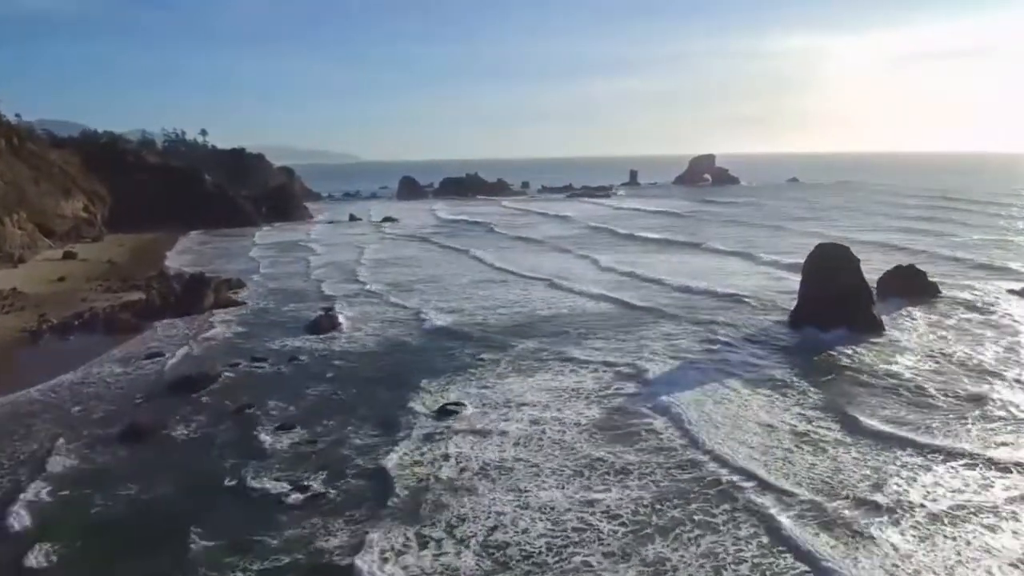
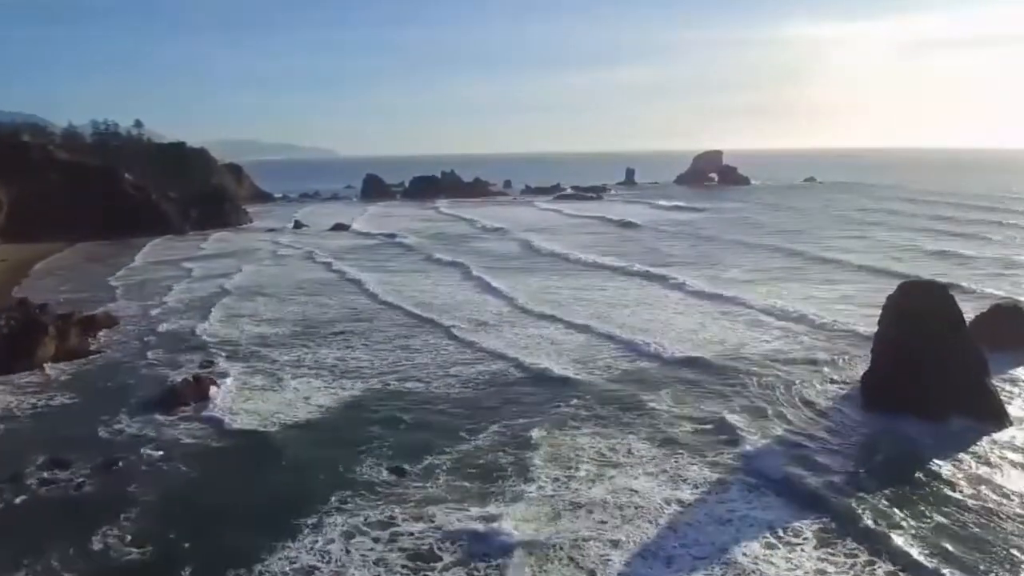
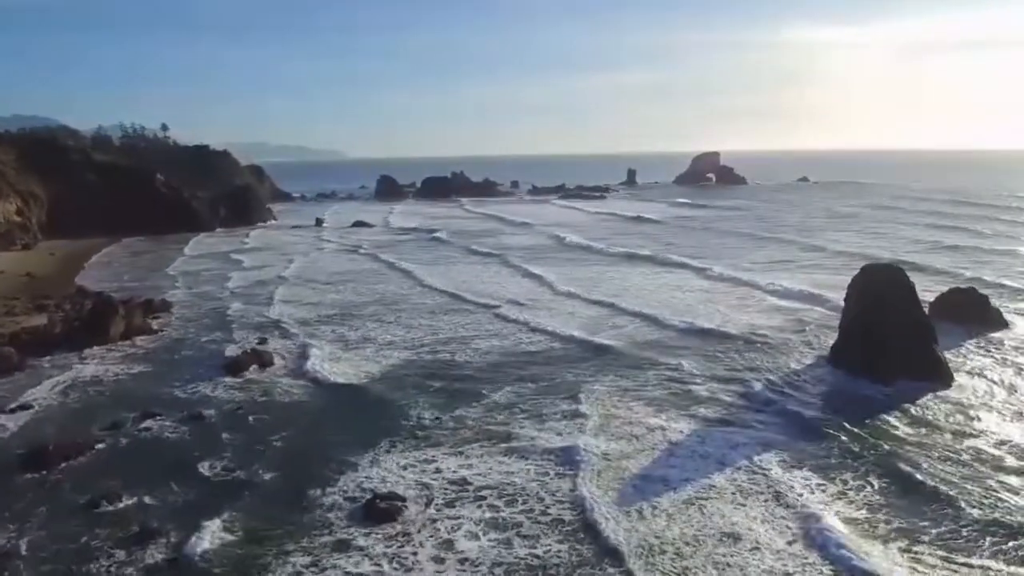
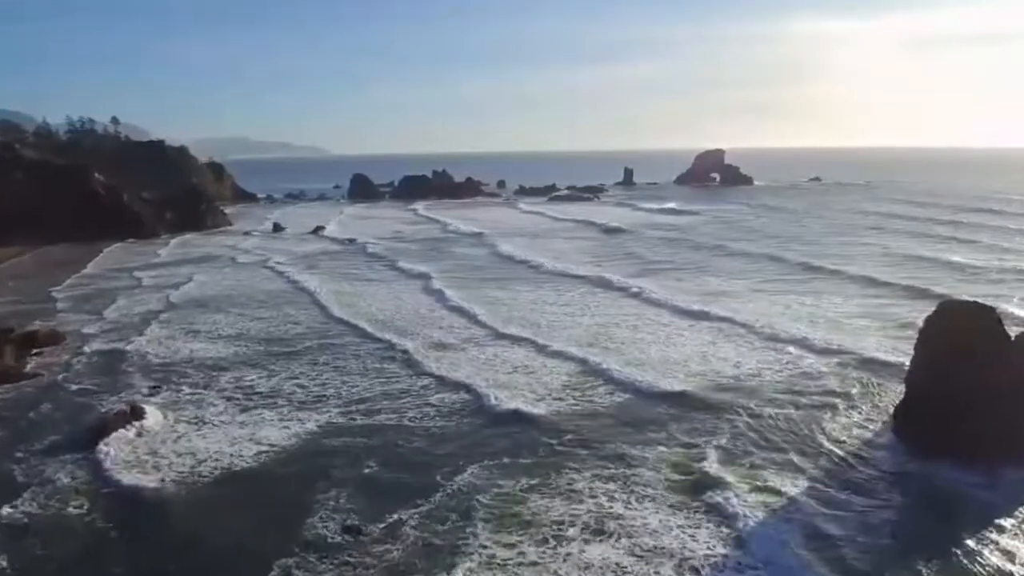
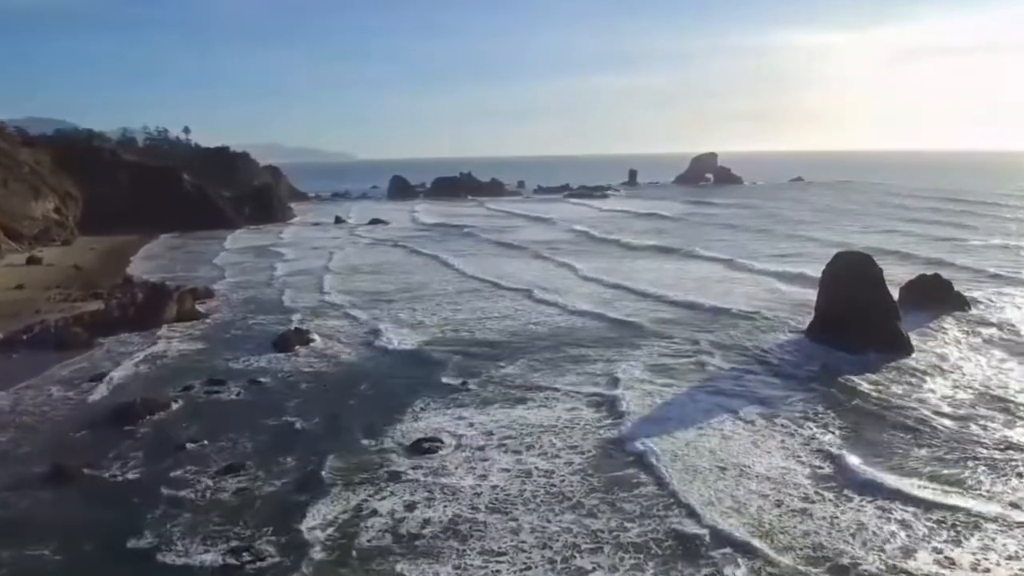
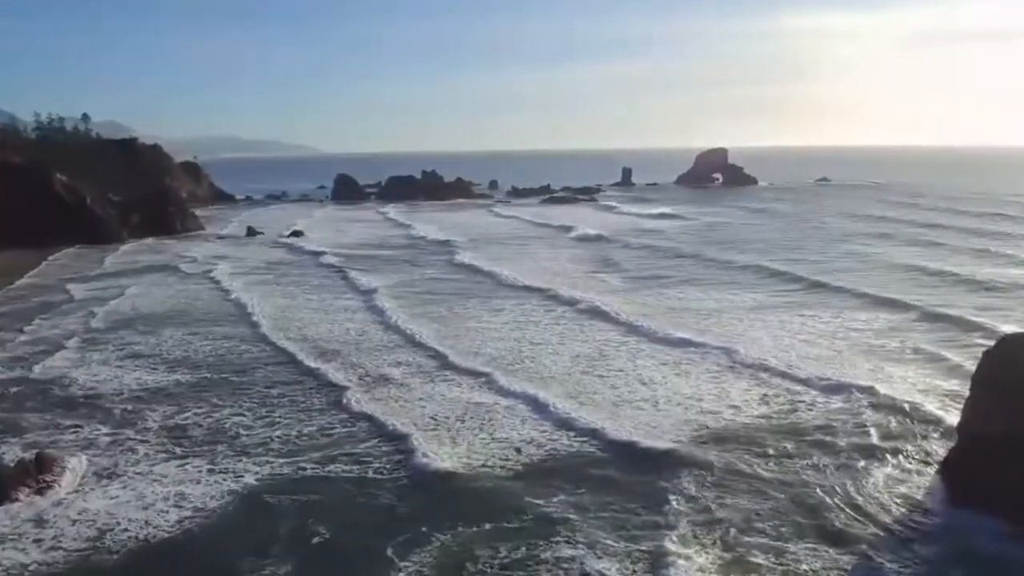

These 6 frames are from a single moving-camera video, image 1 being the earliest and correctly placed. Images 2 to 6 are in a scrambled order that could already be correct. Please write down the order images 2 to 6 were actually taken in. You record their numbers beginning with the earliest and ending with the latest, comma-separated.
5, 3, 2, 4, 6
